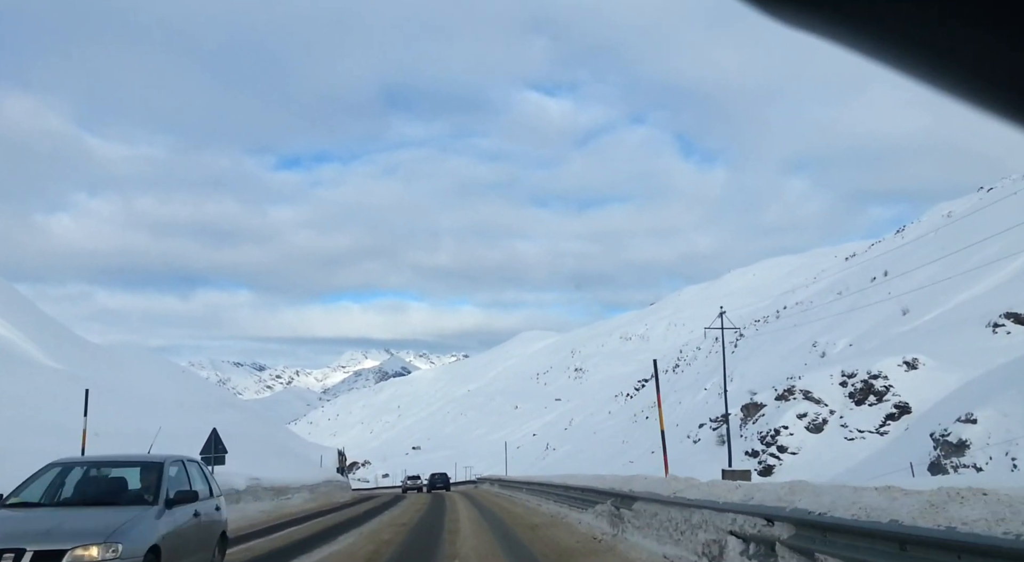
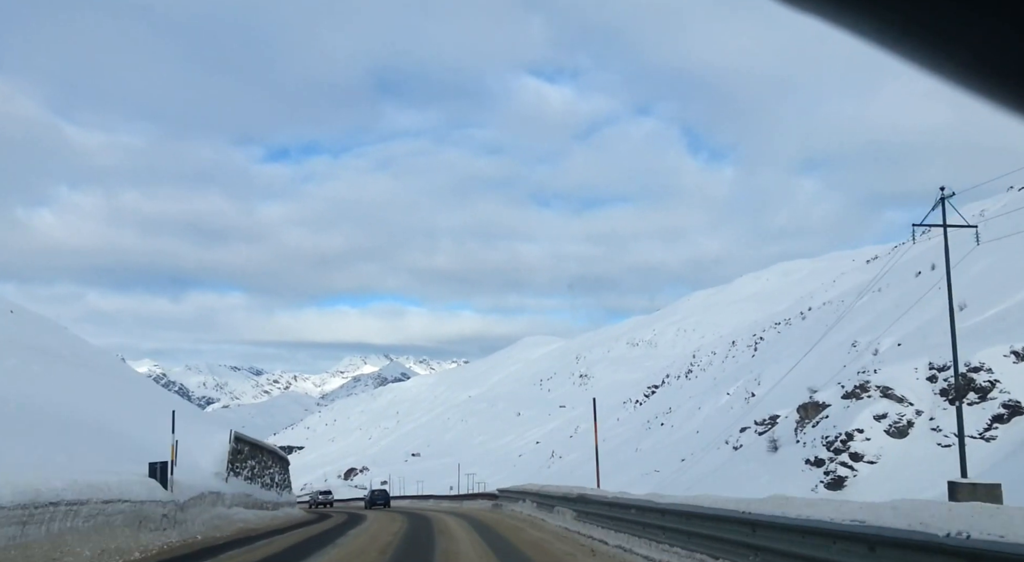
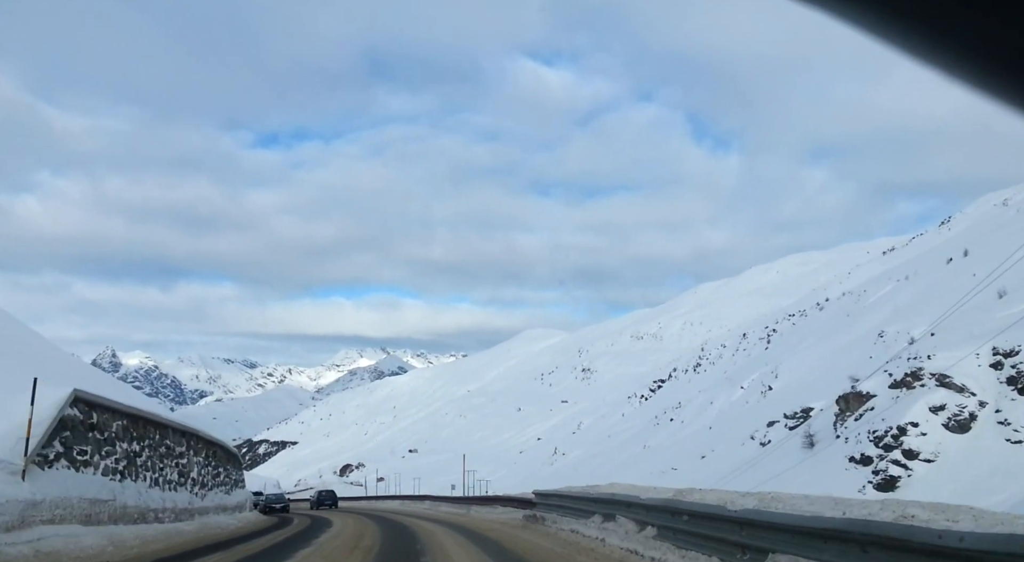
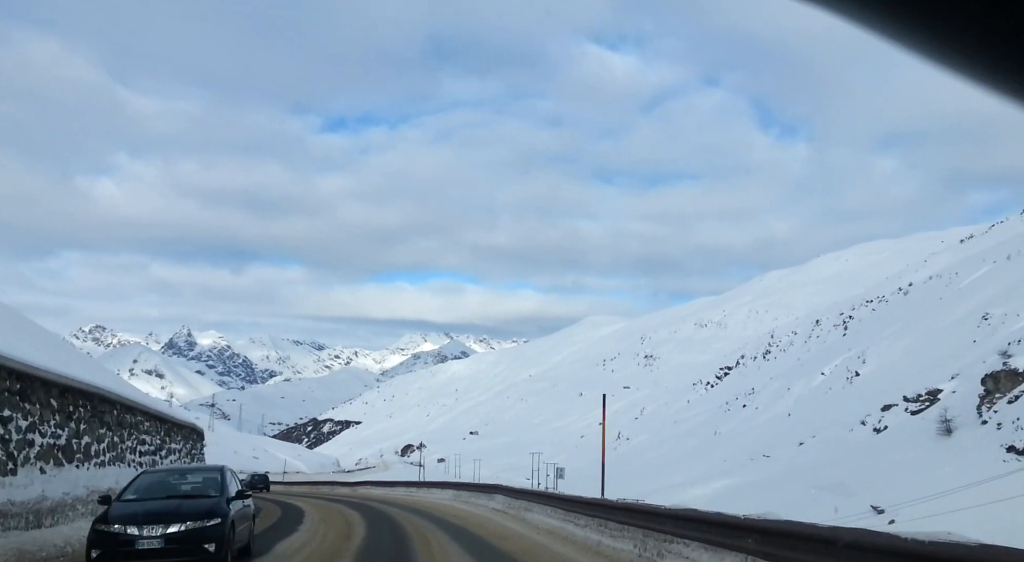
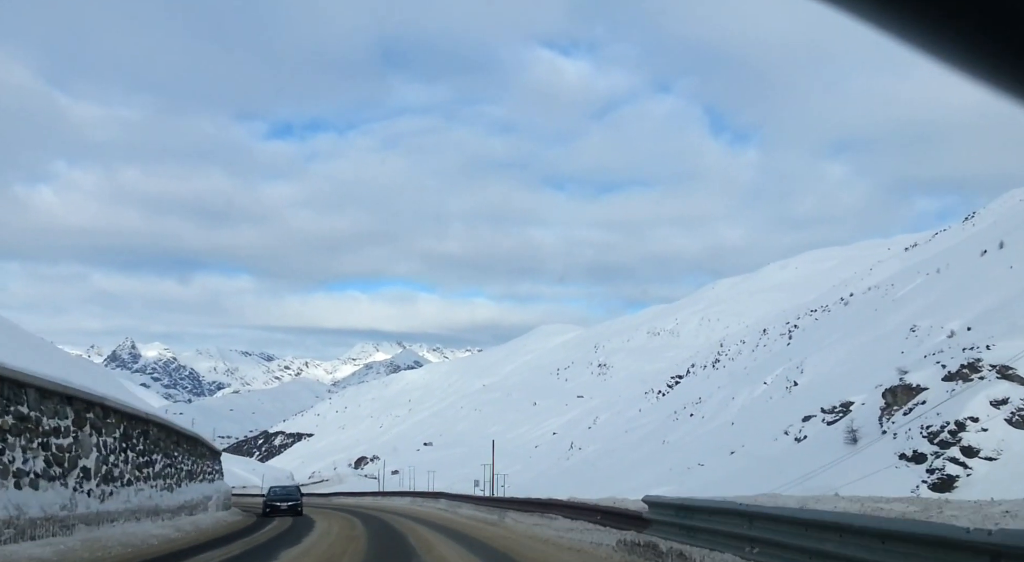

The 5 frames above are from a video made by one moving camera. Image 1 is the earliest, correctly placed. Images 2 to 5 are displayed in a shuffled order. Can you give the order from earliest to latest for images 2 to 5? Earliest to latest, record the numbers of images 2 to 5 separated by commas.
2, 3, 5, 4
